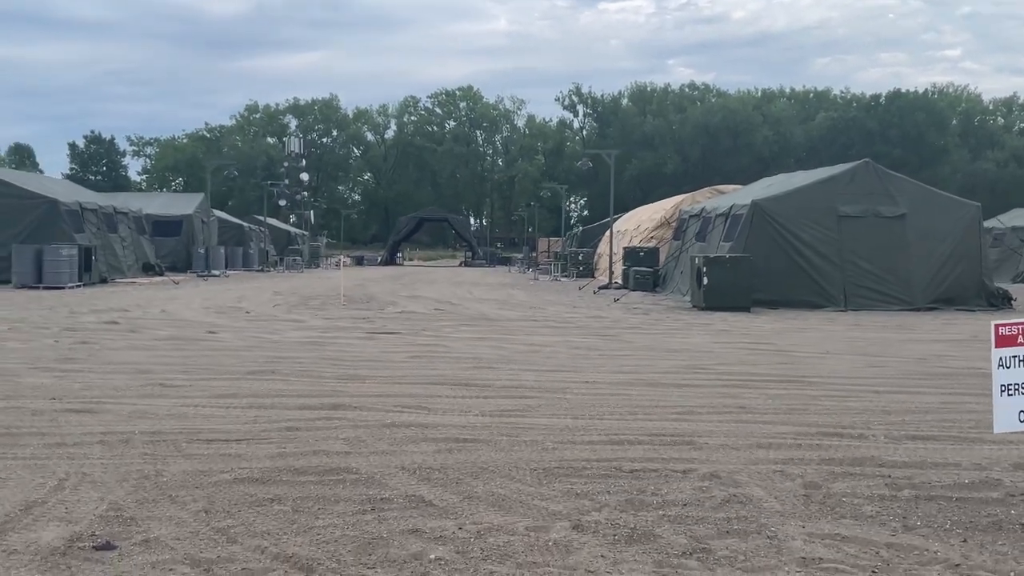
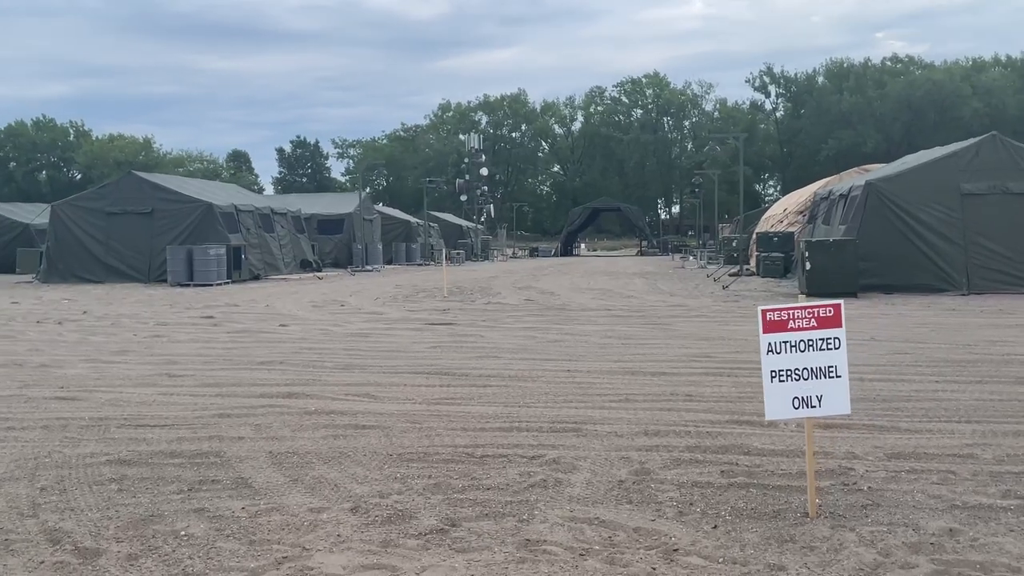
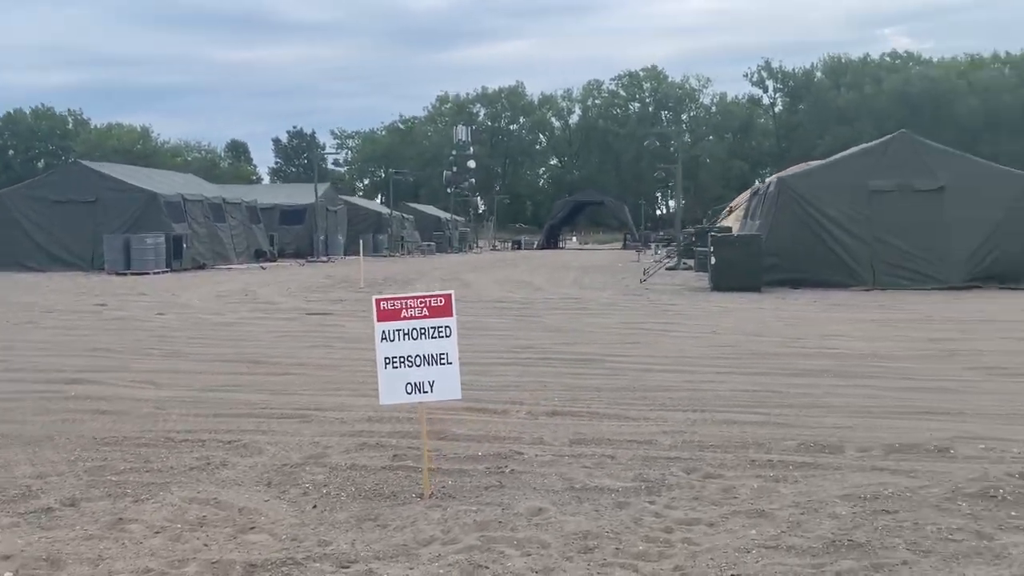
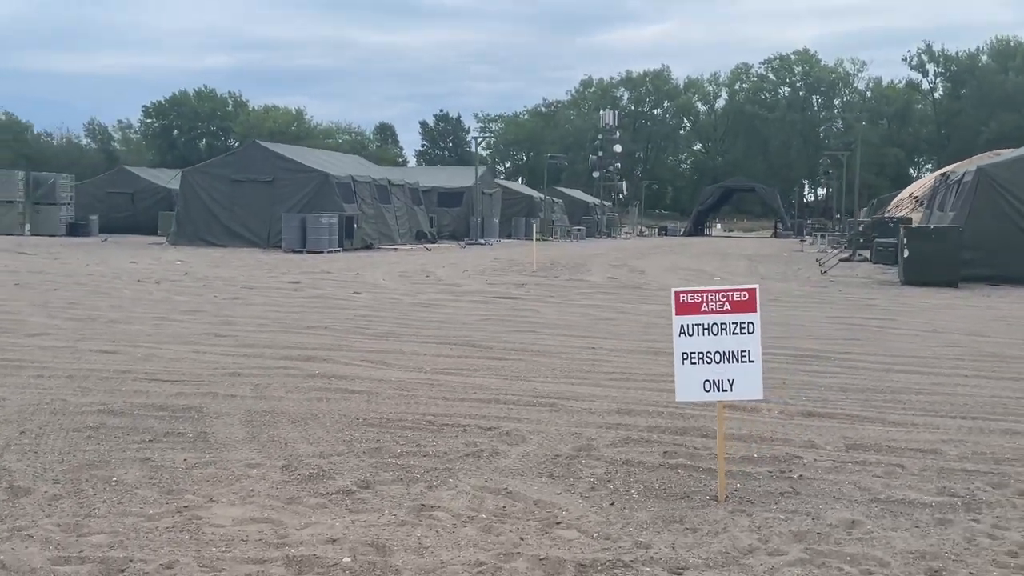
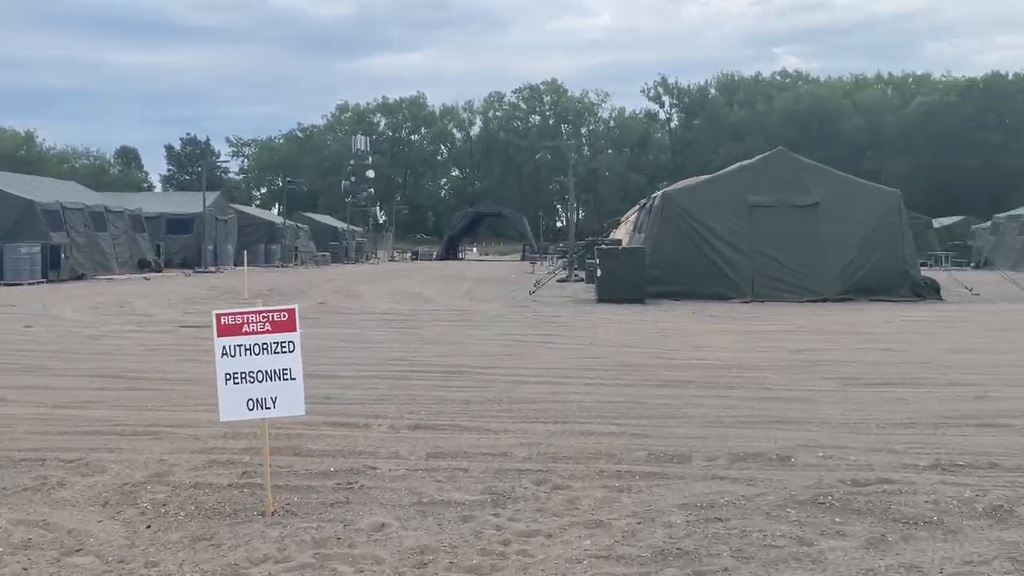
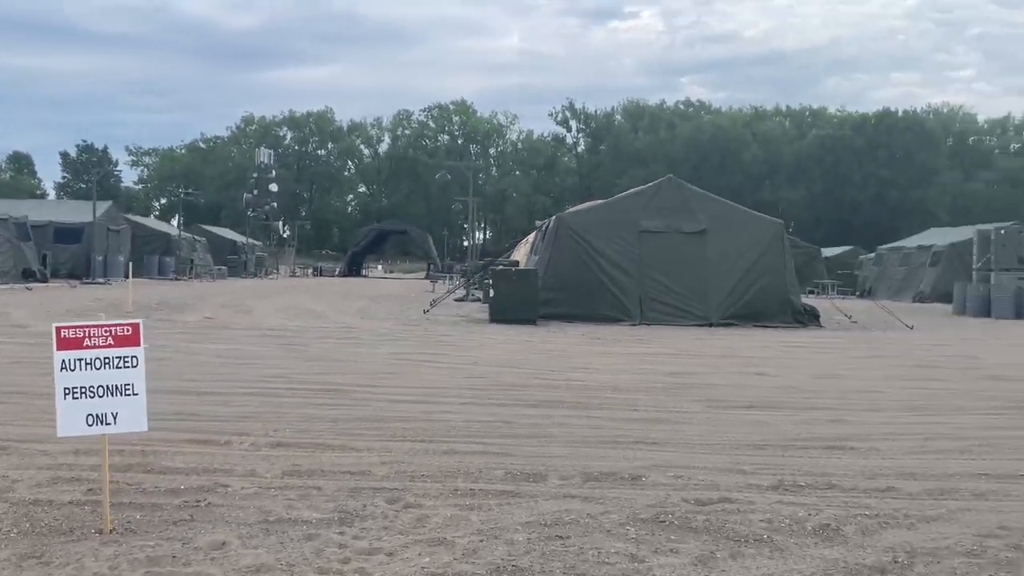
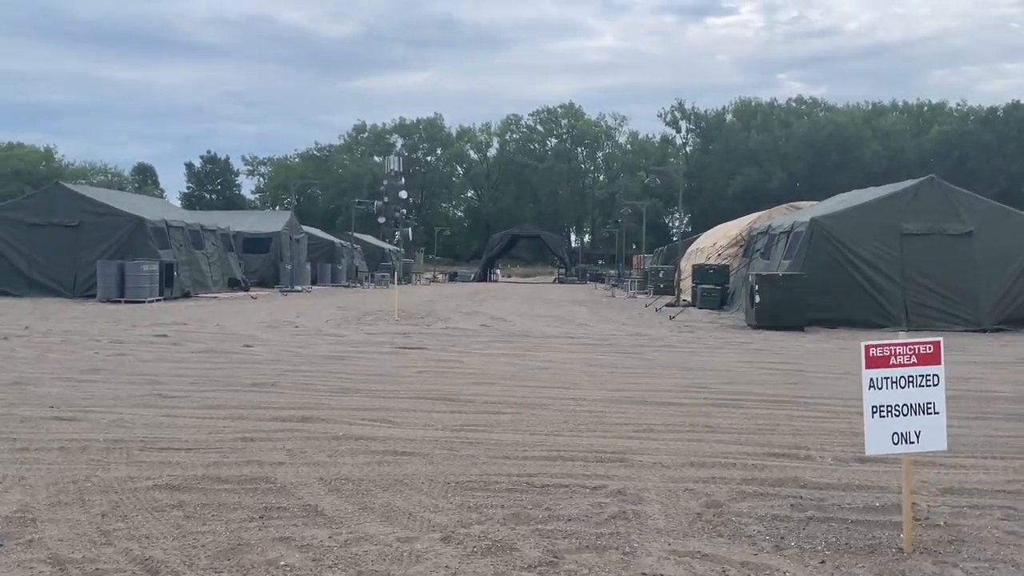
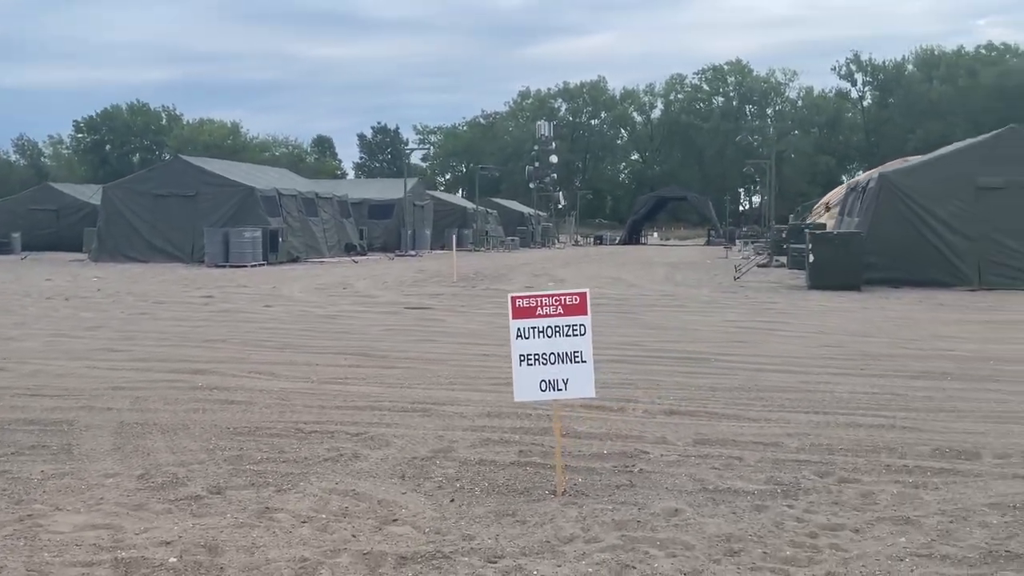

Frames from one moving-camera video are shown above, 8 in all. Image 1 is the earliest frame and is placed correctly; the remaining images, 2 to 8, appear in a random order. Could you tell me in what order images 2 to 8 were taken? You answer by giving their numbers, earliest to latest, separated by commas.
7, 2, 4, 8, 3, 5, 6
